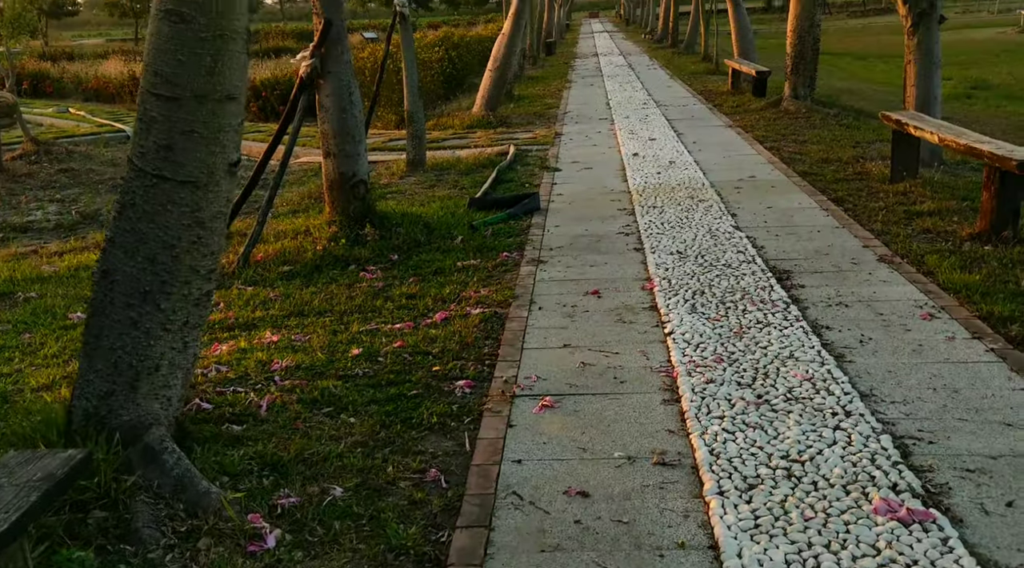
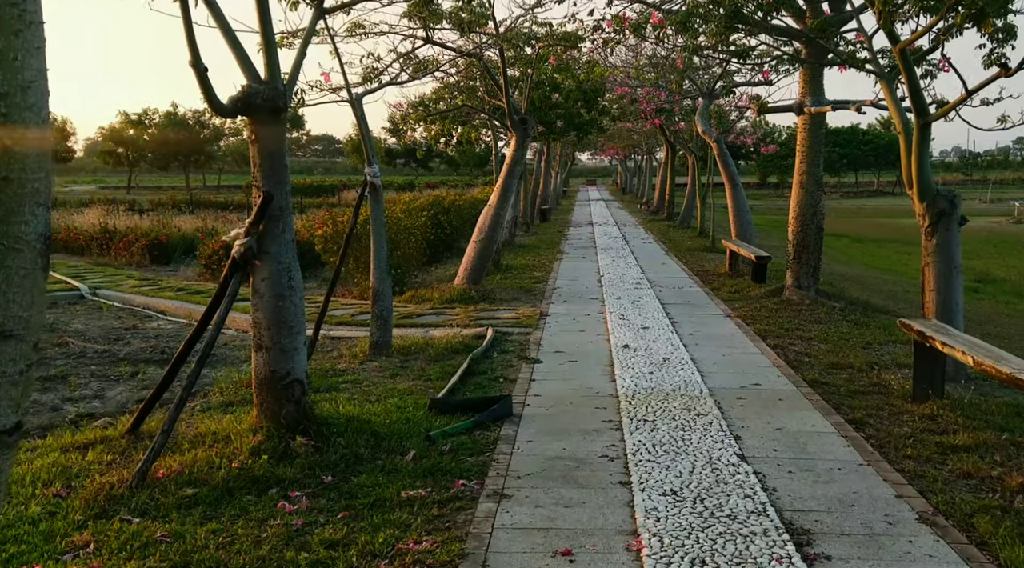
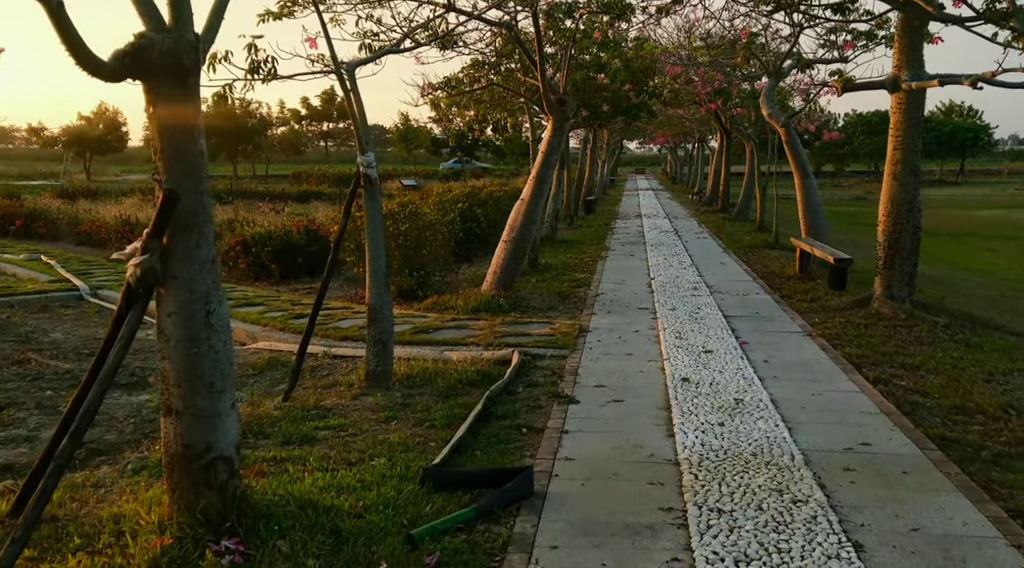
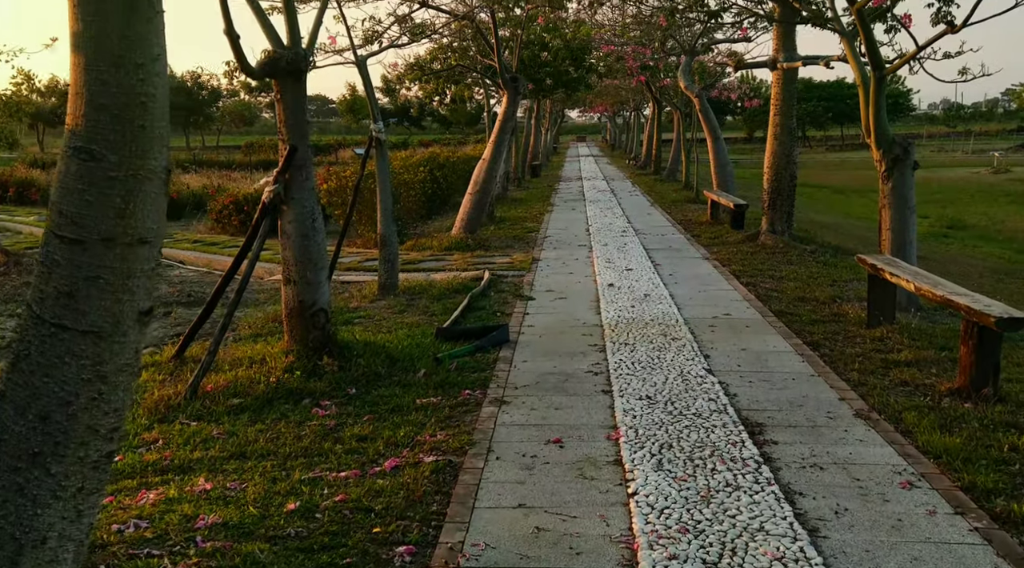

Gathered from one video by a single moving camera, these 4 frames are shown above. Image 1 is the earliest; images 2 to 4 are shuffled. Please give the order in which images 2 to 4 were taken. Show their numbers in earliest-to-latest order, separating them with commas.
4, 2, 3
